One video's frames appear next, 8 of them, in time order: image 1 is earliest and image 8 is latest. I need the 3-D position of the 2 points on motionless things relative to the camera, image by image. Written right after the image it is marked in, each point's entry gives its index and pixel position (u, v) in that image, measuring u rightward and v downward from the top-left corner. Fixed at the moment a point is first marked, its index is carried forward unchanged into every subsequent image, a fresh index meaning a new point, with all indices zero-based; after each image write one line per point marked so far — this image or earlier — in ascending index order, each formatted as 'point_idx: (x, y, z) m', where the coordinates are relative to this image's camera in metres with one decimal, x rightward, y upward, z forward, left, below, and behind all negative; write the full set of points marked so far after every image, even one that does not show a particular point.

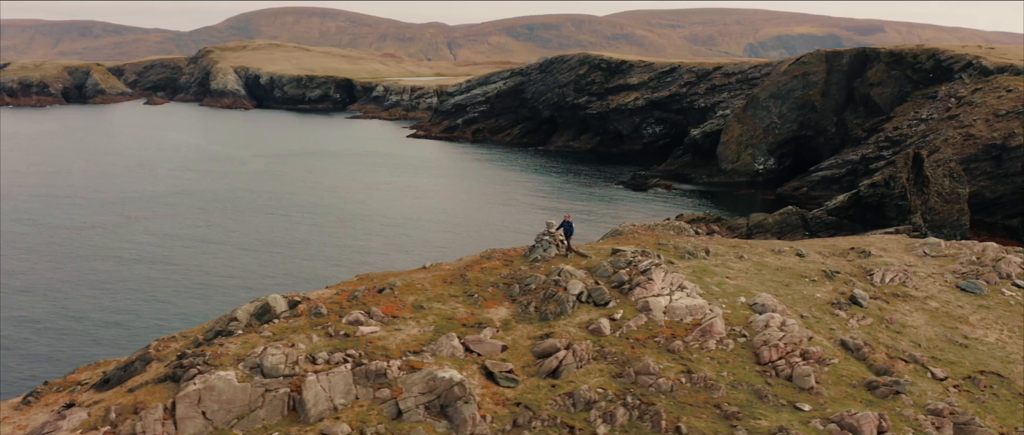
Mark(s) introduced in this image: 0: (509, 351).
0: (-0.1, -2.8, +17.9) m
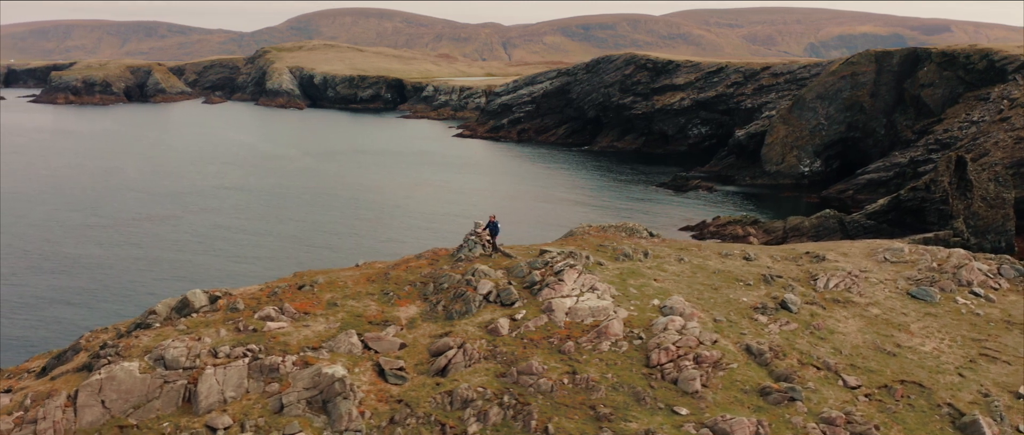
0: (-2.2, -2.7, +18.2) m
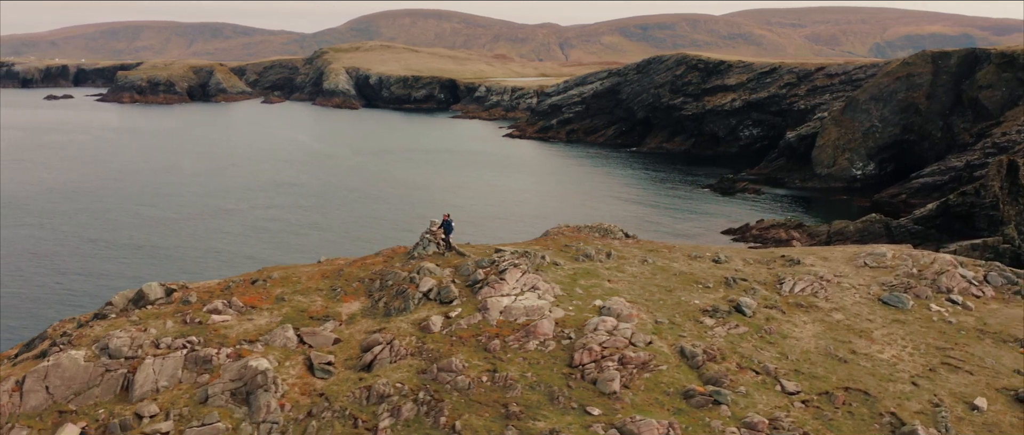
0: (-3.7, -2.7, +18.5) m
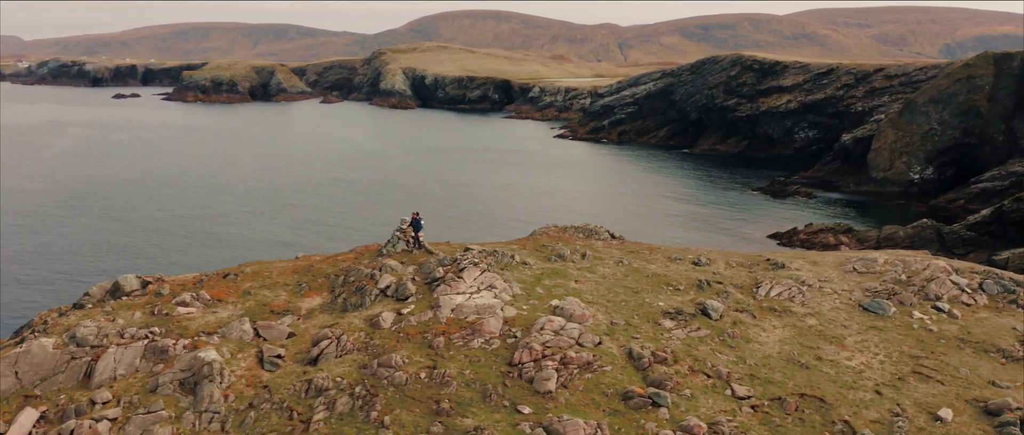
0: (-4.7, -2.6, +18.9) m
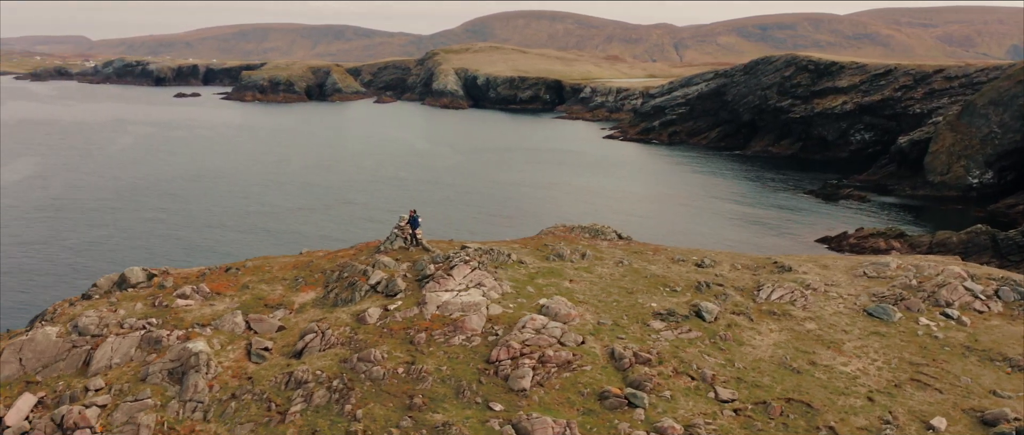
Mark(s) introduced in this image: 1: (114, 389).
0: (-5.1, -2.5, +19.3) m
1: (-8.1, -3.5, +17.7) m
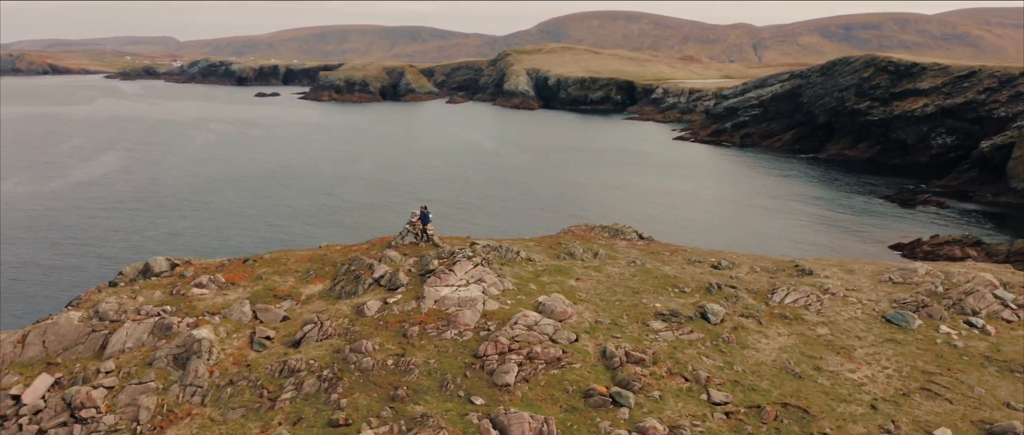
0: (-5.1, -2.4, +19.9) m
1: (-8.3, -3.3, +18.5) m
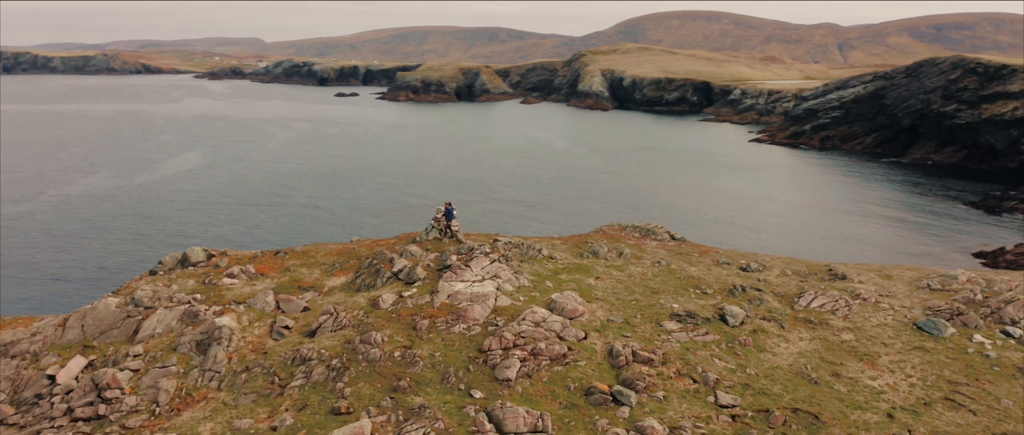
0: (-4.8, -2.2, +20.5) m
1: (-8.1, -3.1, +19.4) m
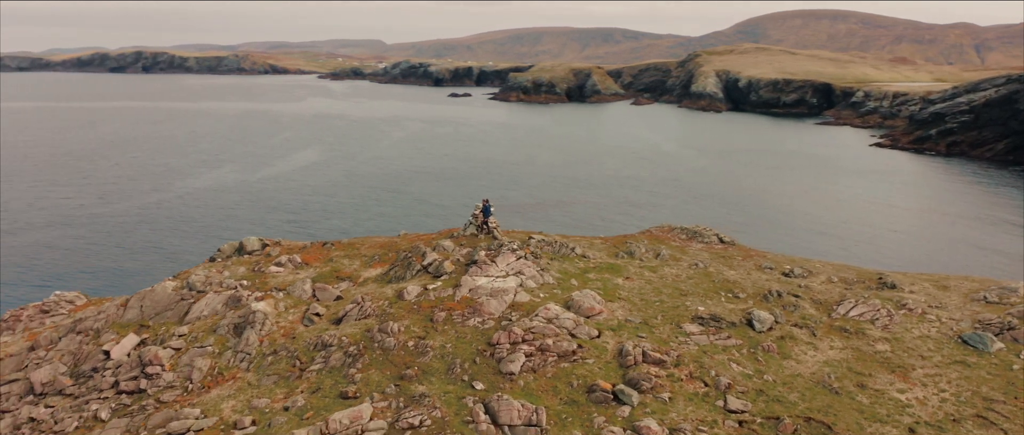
0: (-4.2, -2.0, +21.3) m
1: (-7.6, -2.8, +20.7) m
